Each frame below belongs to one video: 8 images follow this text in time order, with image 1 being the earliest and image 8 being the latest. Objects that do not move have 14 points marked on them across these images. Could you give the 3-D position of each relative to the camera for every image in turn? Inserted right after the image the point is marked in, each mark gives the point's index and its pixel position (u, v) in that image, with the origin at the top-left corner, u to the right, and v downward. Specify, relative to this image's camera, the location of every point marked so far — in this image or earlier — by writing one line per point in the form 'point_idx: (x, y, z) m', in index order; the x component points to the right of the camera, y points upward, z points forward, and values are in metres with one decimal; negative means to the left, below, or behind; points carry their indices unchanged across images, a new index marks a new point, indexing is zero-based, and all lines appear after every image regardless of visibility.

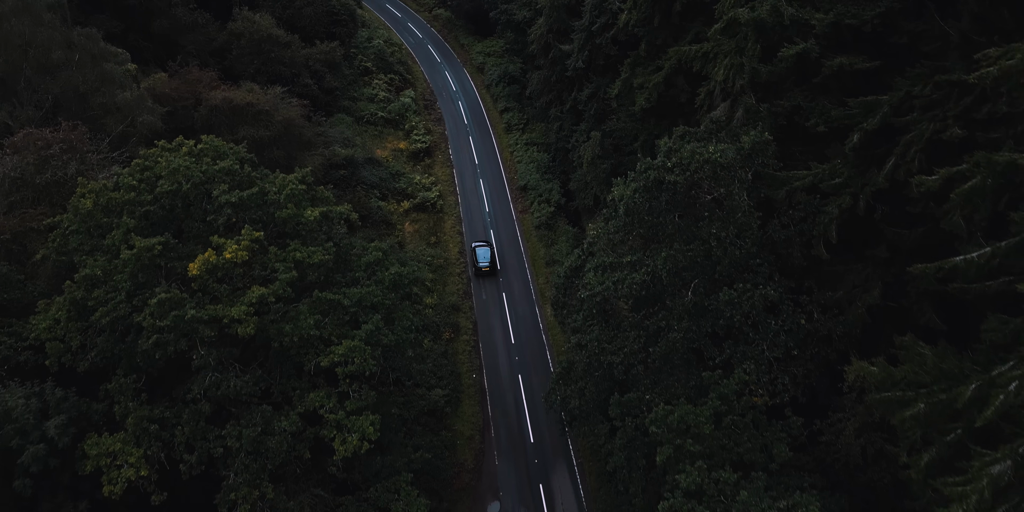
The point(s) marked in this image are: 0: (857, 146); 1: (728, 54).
0: (+6.6, +2.1, +13.4) m
1: (+5.7, +5.3, +18.5) m
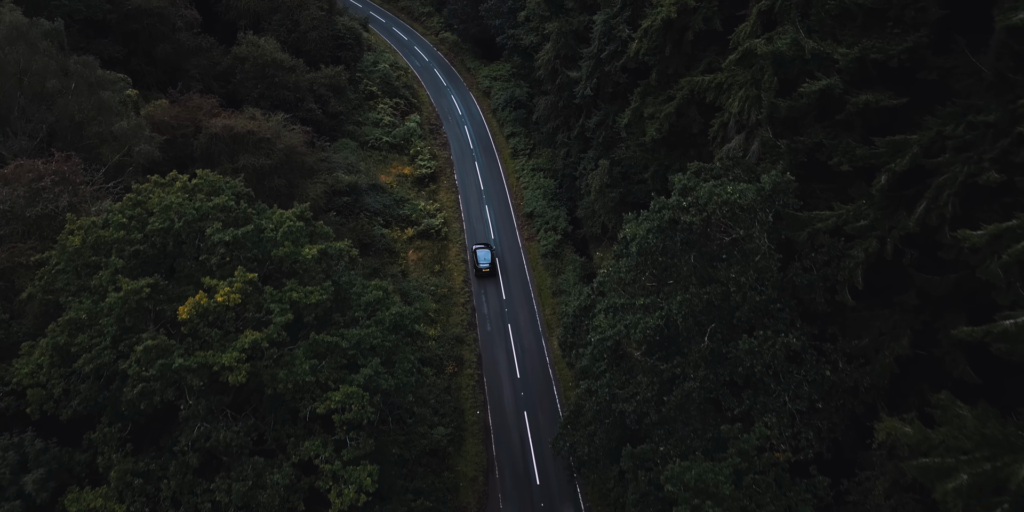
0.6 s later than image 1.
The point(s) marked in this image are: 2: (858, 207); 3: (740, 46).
0: (+6.7, +1.2, +12.6) m
1: (+5.9, +4.3, +17.8) m
2: (+6.5, +0.9, +13.1) m
3: (+5.9, +5.3, +18.0) m
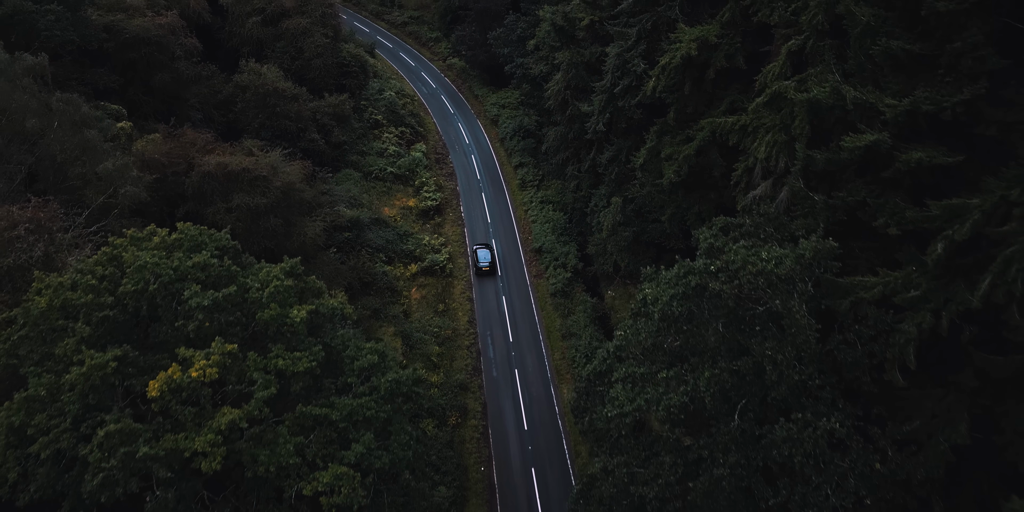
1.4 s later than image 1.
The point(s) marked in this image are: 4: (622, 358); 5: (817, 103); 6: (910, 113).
0: (+6.9, 0.0, +11.2) m
1: (+6.1, +3.0, +16.5) m
2: (+6.6, -0.3, +11.7) m
3: (+6.1, +4.0, +16.7) m
4: (+2.3, -2.2, +15.0) m
5: (+5.8, +2.9, +13.4) m
6: (+6.7, +2.4, +11.8) m
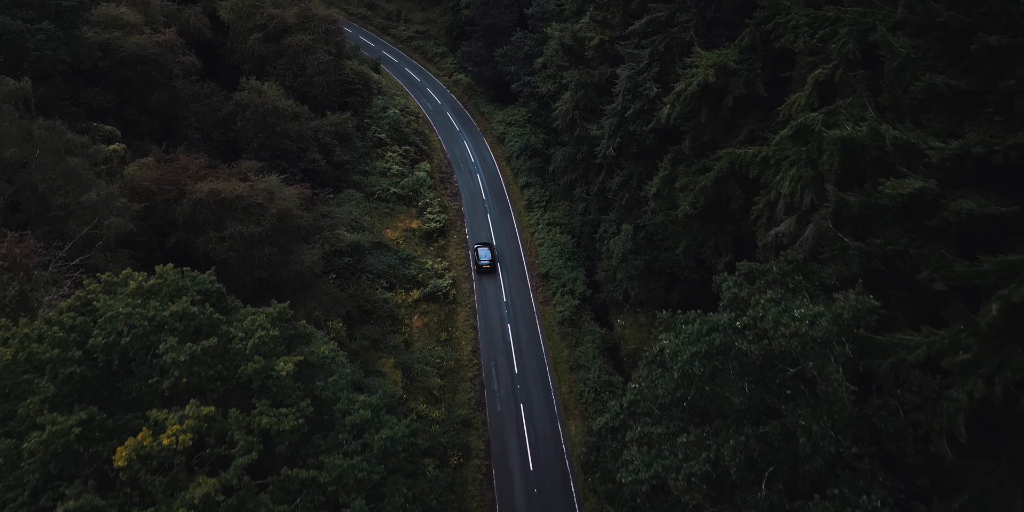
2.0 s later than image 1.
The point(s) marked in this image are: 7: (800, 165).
0: (+6.9, -0.9, +10.1) m
1: (+6.3, +2.0, +15.4) m
2: (+6.7, -1.2, +10.6) m
3: (+6.2, +3.0, +15.6) m
4: (+2.4, -3.1, +13.8) m
5: (+5.9, +2.0, +12.2) m
6: (+6.8, +1.5, +10.7) m
7: (+6.3, +2.0, +15.4) m
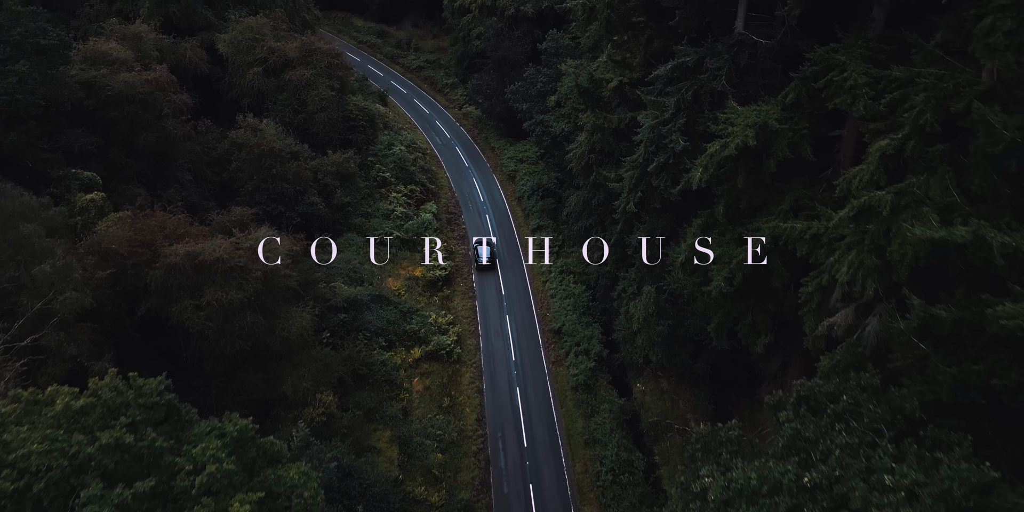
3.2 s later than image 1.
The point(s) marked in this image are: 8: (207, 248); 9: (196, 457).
0: (+7.0, -2.6, +7.6) m
1: (+6.4, +0.1, +13.0) m
2: (+6.8, -3.0, +8.1) m
3: (+6.4, +1.1, +13.2) m
4: (+2.5, -4.9, +11.4) m
5: (+6.1, +0.2, +9.9) m
6: (+6.9, -0.2, +8.3) m
7: (+6.5, +0.1, +13.0) m
8: (-8.4, +0.2, +19.4) m
9: (-4.9, -3.0, +10.8) m
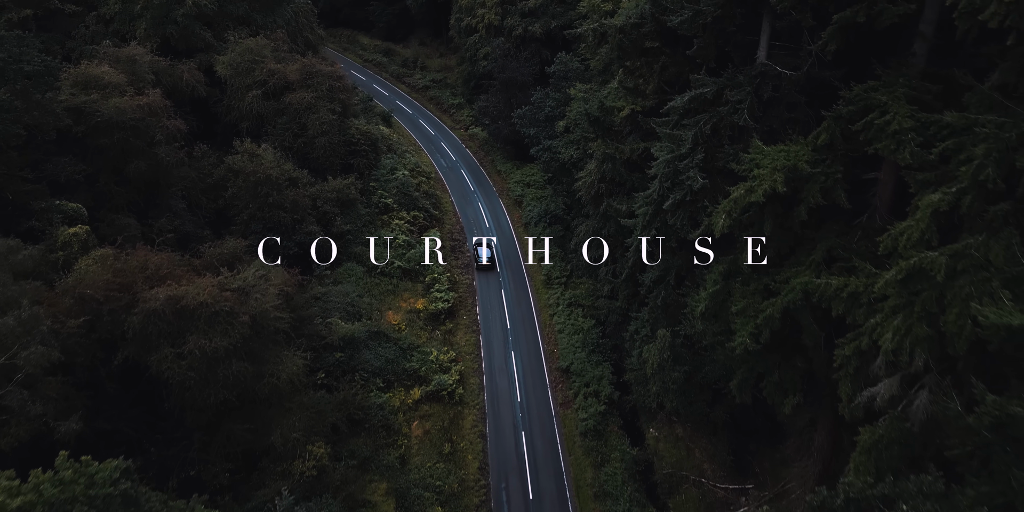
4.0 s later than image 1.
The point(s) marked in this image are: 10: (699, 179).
0: (+7.0, -3.7, +6.1) m
1: (+6.5, -1.0, +11.6) m
2: (+6.8, -4.0, +6.6) m
3: (+6.5, 0.0, +11.8) m
4: (+2.6, -6.0, +9.9) m
5: (+6.1, -0.8, +8.4) m
6: (+6.9, -1.3, +6.8) m
7: (+6.6, -1.0, +11.6) m
8: (-8.3, -0.9, +18.1) m
9: (-4.8, -4.0, +9.4) m
10: (+5.1, +2.1, +19.0) m
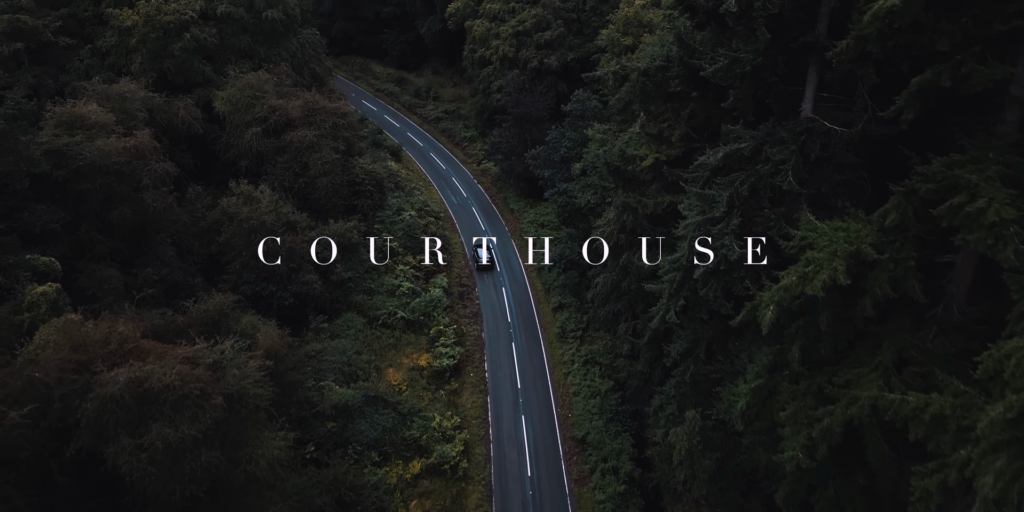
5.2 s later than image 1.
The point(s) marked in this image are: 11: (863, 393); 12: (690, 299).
0: (+6.9, -5.2, +3.6) m
1: (+6.6, -2.7, +9.1) m
2: (+6.7, -5.5, +4.1) m
3: (+6.6, -1.7, +9.4) m
4: (+2.5, -7.6, +7.4) m
5: (+6.1, -2.4, +6.0) m
6: (+6.9, -2.8, +4.3) m
7: (+6.6, -2.7, +9.1) m
8: (-8.1, -2.7, +16.0) m
9: (-4.9, -5.5, +7.1) m
10: (+5.3, +0.2, +16.6) m
11: (+5.8, -2.3, +11.7) m
12: (+4.8, -1.2, +18.9) m
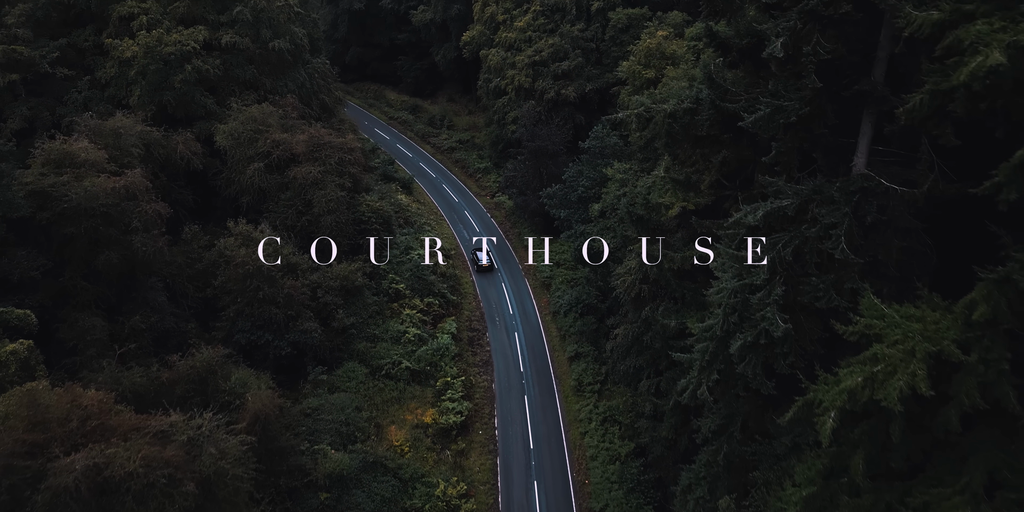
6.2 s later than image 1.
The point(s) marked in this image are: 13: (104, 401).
0: (+6.8, -6.4, +1.3) m
1: (+6.6, -4.0, +6.9) m
2: (+6.6, -6.7, +1.8) m
3: (+6.6, -3.1, +7.2) m
4: (+2.5, -8.8, +5.1) m
5: (+6.1, -3.7, +3.8) m
6: (+6.8, -4.1, +2.1) m
7: (+6.7, -4.1, +6.9) m
8: (-7.9, -4.1, +14.1) m
9: (-4.9, -6.7, +5.1) m
10: (+5.5, -1.4, +14.5) m
11: (+5.9, -3.7, +9.6) m
12: (+5.1, -2.8, +16.8) m
13: (-9.4, -3.3, +16.2) m
